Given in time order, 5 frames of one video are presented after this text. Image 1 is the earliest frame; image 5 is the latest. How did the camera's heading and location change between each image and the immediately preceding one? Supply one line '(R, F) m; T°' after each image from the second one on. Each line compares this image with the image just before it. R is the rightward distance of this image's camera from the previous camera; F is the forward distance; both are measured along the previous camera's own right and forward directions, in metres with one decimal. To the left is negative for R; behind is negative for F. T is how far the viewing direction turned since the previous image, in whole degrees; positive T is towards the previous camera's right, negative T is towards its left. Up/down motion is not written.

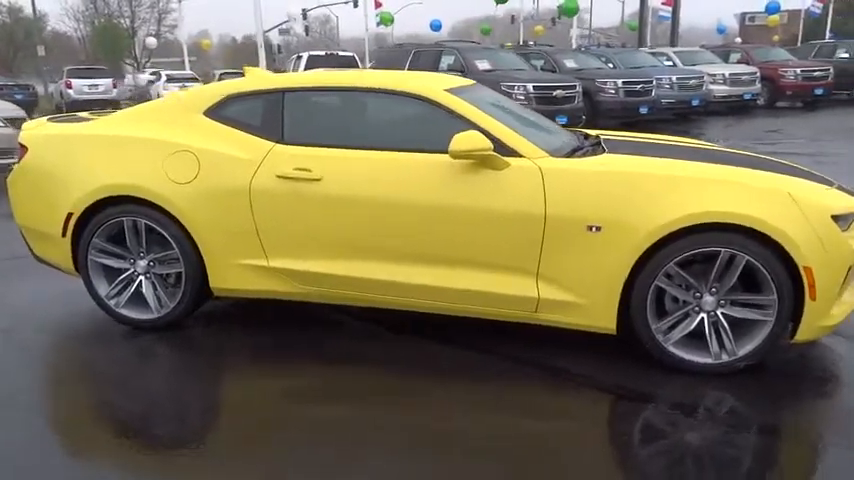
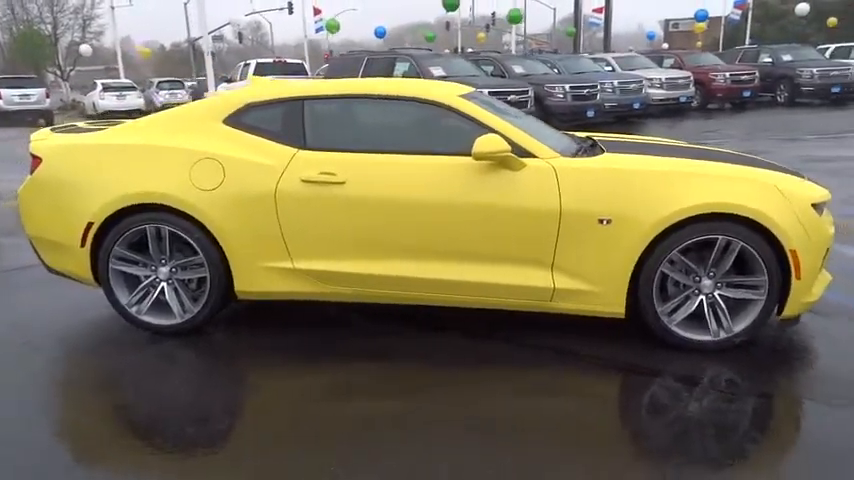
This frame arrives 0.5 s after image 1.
(-0.5, -0.2) m; +6°
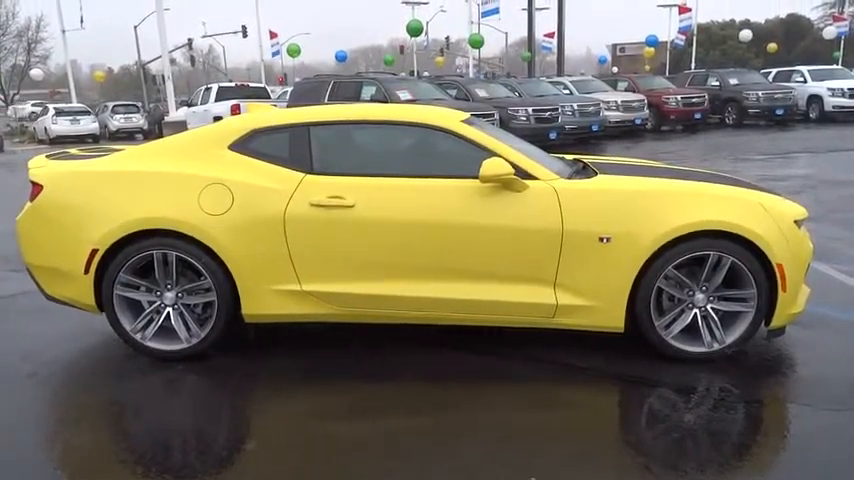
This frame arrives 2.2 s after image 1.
(-0.3, -0.1) m; +4°
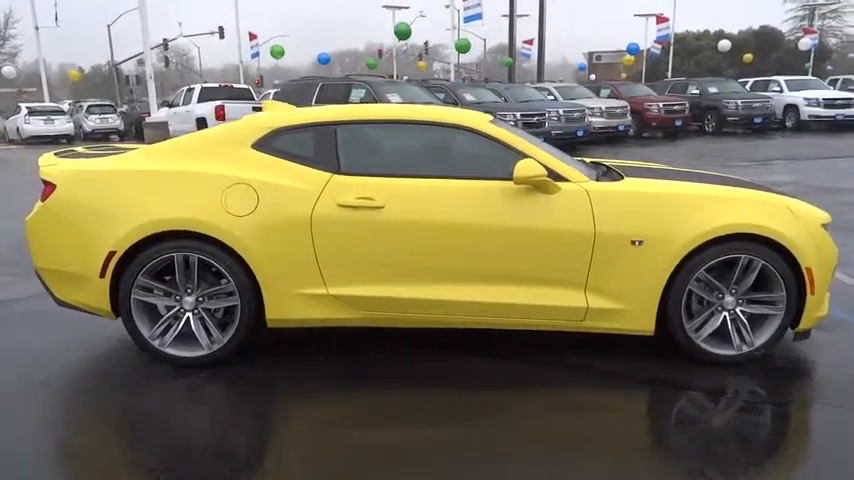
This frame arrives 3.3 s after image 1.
(-0.4, +0.1) m; +3°
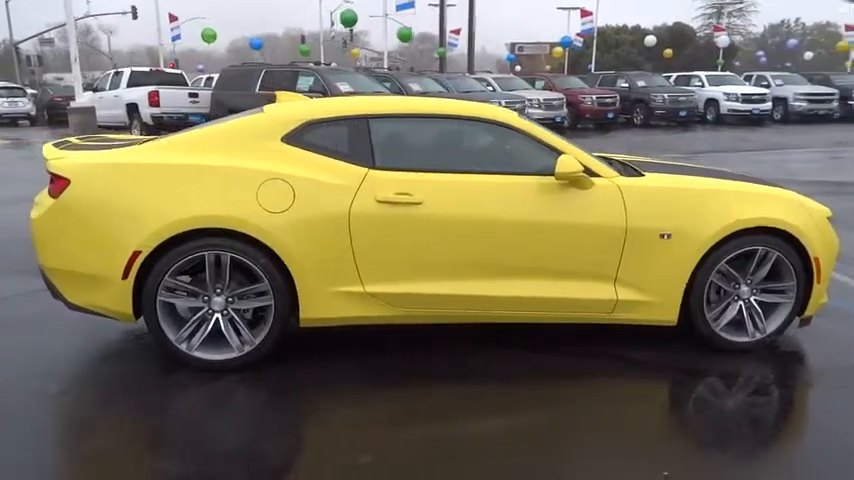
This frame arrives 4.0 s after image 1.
(-0.8, +0.1) m; +7°
